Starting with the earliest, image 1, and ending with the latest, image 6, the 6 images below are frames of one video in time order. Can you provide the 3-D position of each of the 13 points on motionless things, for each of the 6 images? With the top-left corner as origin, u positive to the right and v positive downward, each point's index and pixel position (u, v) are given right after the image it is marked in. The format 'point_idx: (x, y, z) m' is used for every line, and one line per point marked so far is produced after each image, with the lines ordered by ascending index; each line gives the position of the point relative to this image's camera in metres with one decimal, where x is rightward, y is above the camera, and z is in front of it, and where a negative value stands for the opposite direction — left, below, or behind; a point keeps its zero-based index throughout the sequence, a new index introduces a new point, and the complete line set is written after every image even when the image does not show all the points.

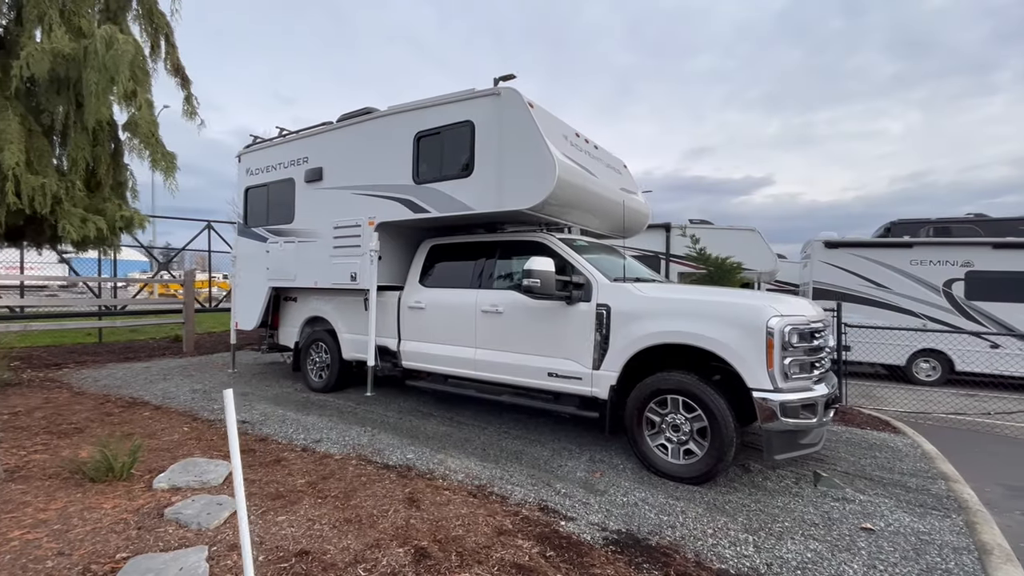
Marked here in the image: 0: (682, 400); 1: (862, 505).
0: (+1.3, -0.9, +4.2) m
1: (+2.5, -1.5, +3.8) m
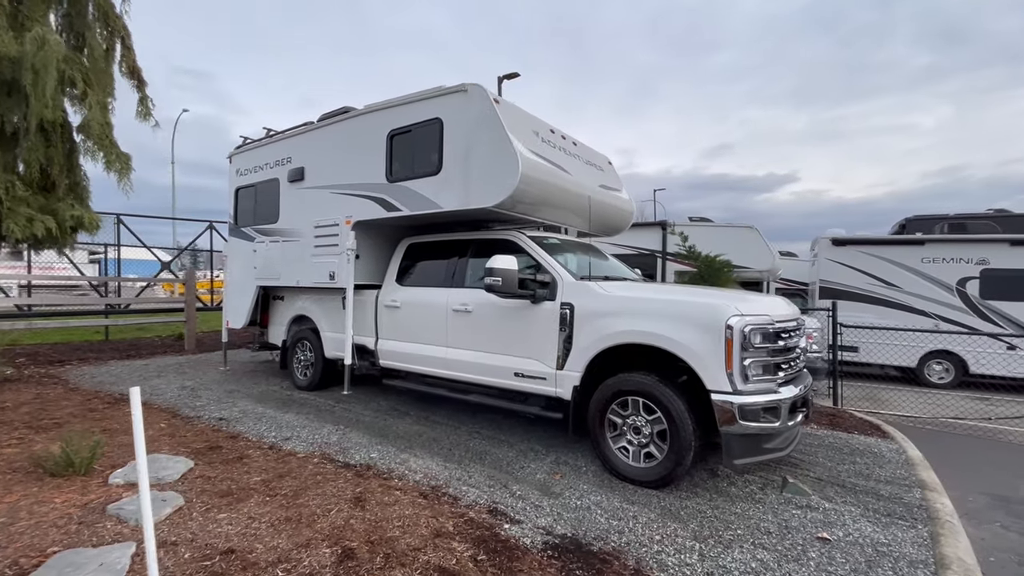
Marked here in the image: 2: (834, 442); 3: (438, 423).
0: (+1.0, -0.9, +4.1) m
1: (+2.1, -1.5, +3.6) m
2: (+3.1, -1.5, +5.1) m
3: (-0.8, -1.4, +5.4) m
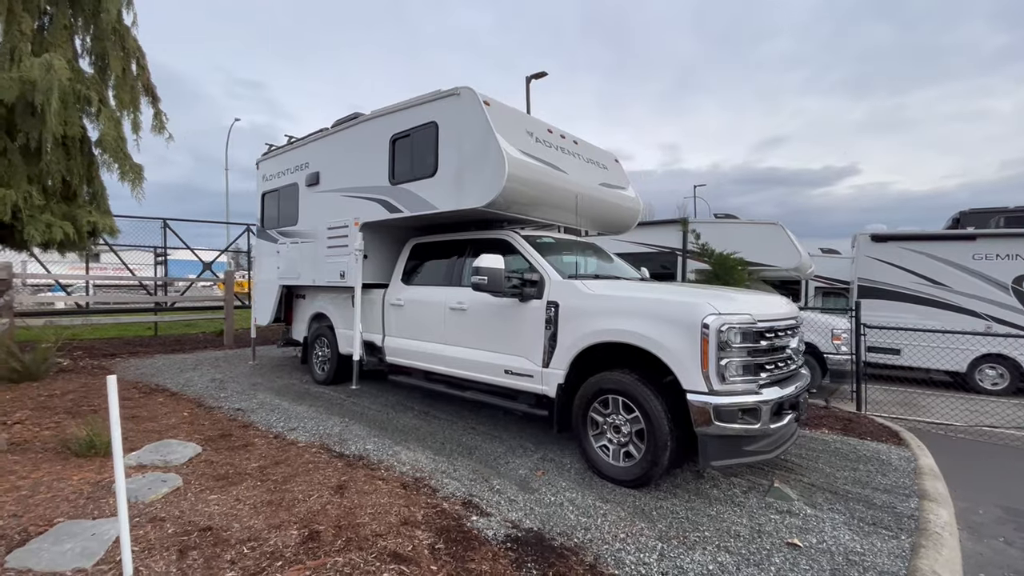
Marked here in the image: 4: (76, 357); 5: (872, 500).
0: (+0.8, -0.9, +4.1) m
1: (+1.9, -1.5, +3.5) m
2: (+3.0, -1.5, +4.9) m
3: (-0.8, -1.4, +5.6) m
4: (-6.4, -1.0, +7.8) m
5: (+2.6, -1.5, +3.8) m
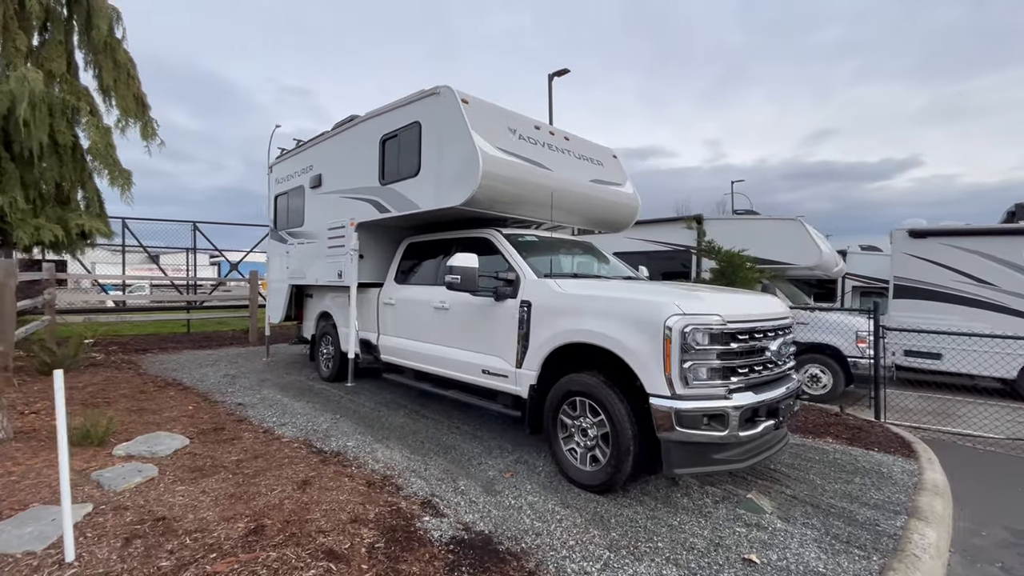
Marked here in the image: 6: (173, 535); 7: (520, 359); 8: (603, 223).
0: (+0.6, -0.8, +3.9) m
1: (+1.6, -1.5, +3.3) m
2: (+2.8, -1.5, +4.6) m
3: (-0.9, -1.3, +5.6) m
4: (-6.3, -1.0, +8.4) m
5: (+2.3, -1.5, +3.5) m
6: (-1.9, -1.4, +3.0) m
7: (+0.1, -0.6, +4.4) m
8: (+1.1, +0.7, +6.0) m
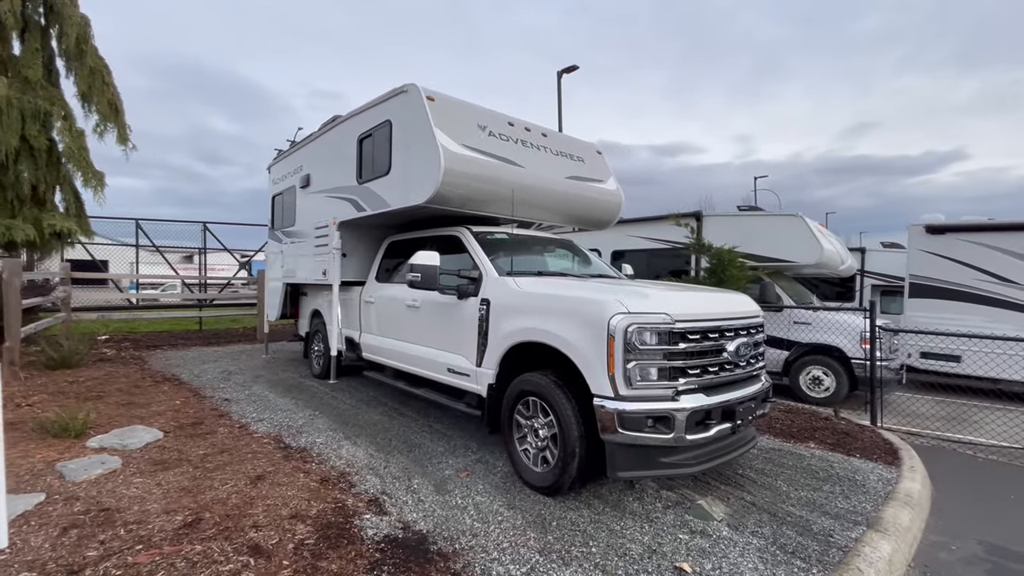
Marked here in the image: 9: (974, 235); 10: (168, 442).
0: (+0.2, -0.8, +3.9) m
1: (+1.2, -1.5, +3.2) m
2: (+2.5, -1.4, +4.4) m
3: (-1.2, -1.3, +5.6) m
4: (-6.4, -1.0, +8.7) m
5: (+1.9, -1.5, +3.3) m
6: (-2.3, -1.4, +3.1) m
7: (-0.3, -0.6, +4.4) m
8: (+0.8, +0.8, +5.9) m
9: (+7.0, +0.8, +8.0) m
10: (-3.0, -1.3, +4.6) m
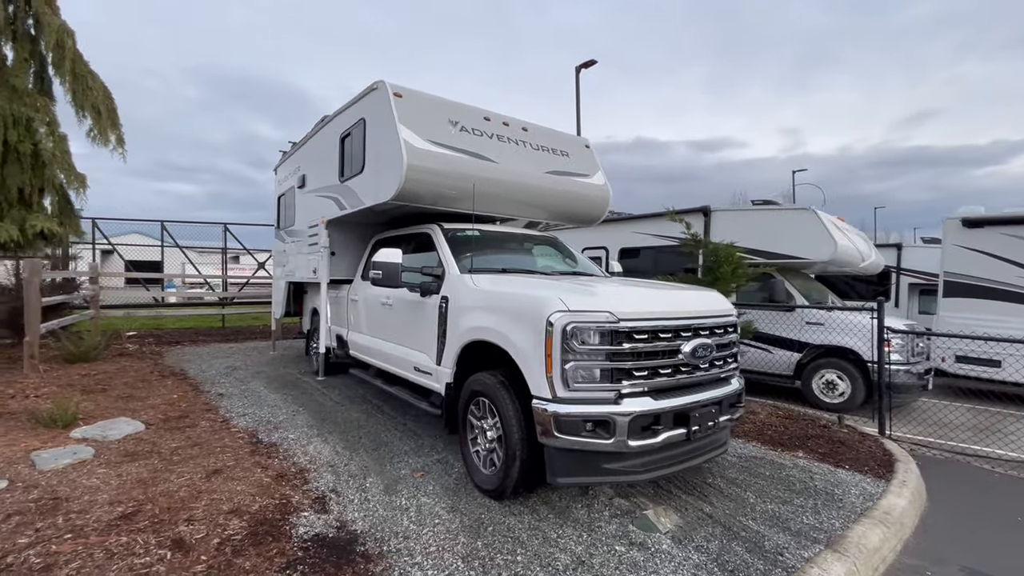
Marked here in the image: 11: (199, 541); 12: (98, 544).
0: (-0.2, -0.8, +3.7) m
1: (+0.8, -1.5, +3.0) m
2: (+2.1, -1.4, +4.0) m
3: (-1.4, -1.3, +5.6) m
4: (-6.3, -1.0, +9.1) m
5: (+1.5, -1.5, +3.1) m
6: (-2.8, -1.4, +3.2) m
7: (-0.6, -0.6, +4.3) m
8: (+0.6, +0.8, +5.8) m
9: (+7.0, +0.8, +7.3) m
10: (-3.3, -1.3, +4.8) m
11: (-1.8, -1.4, +3.0) m
12: (-2.2, -1.4, +2.9) m
